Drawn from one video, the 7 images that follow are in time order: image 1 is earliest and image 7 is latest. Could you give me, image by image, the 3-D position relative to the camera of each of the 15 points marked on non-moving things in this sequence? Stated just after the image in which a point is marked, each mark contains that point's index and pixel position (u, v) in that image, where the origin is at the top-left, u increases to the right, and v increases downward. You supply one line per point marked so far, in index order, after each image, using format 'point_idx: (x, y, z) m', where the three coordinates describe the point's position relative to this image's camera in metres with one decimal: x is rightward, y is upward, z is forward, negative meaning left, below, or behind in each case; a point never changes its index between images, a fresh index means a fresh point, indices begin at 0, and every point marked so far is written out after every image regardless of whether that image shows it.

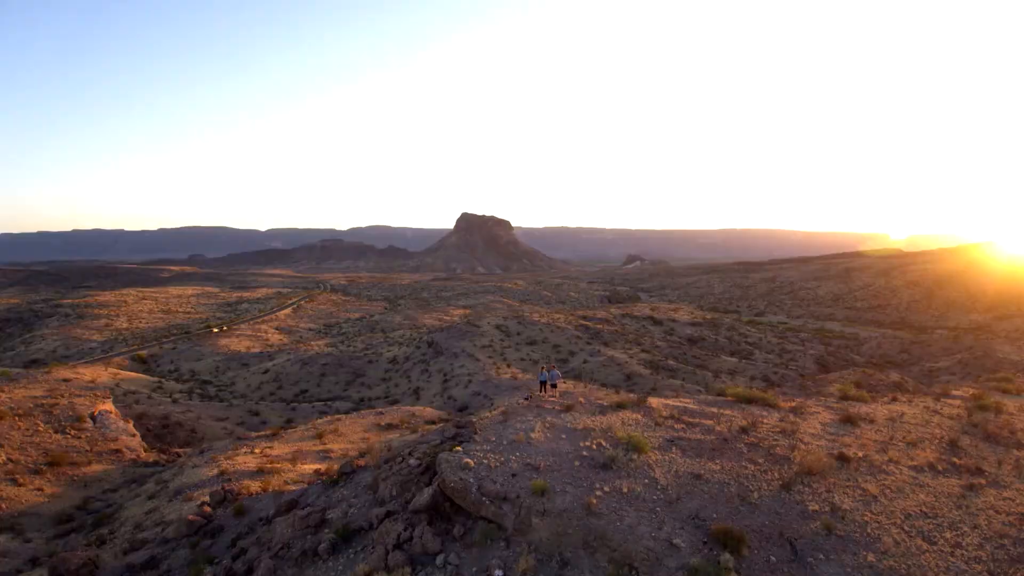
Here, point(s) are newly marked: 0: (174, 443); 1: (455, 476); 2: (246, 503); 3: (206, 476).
0: (-10.7, -4.8, +17.7) m
1: (-0.4, -1.8, +5.4) m
2: (-4.4, -3.6, +9.4) m
3: (-6.8, -4.1, +12.5) m
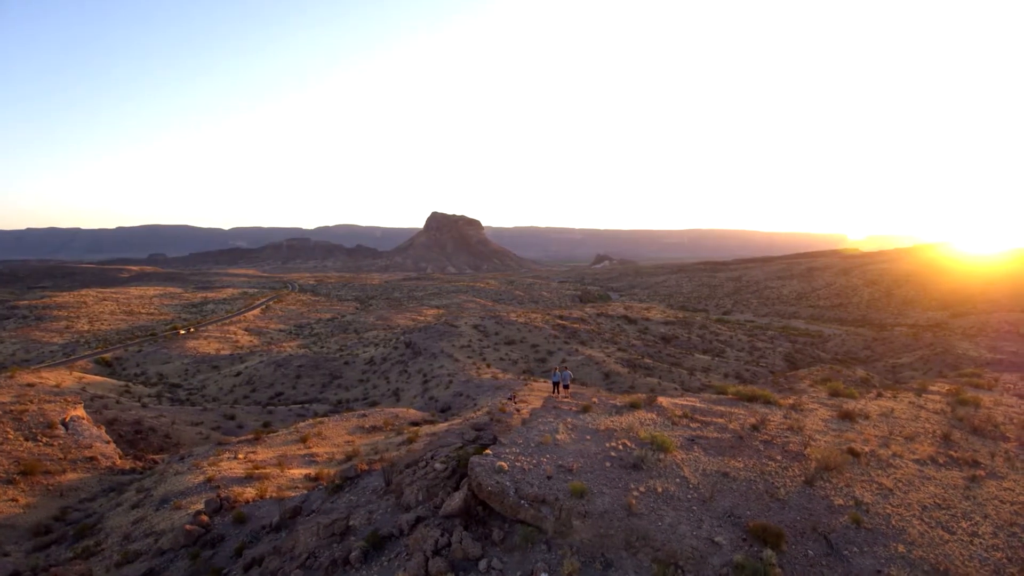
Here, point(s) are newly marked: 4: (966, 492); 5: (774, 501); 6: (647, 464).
0: (-11.1, -4.8, +17.0) m
1: (-0.1, -1.8, +5.4) m
2: (-4.3, -3.6, +9.2) m
3: (-6.8, -4.1, +12.1) m
4: (+4.8, -2.2, +6.0) m
5: (+2.5, -2.0, +5.4) m
6: (+1.5, -1.8, +5.9) m
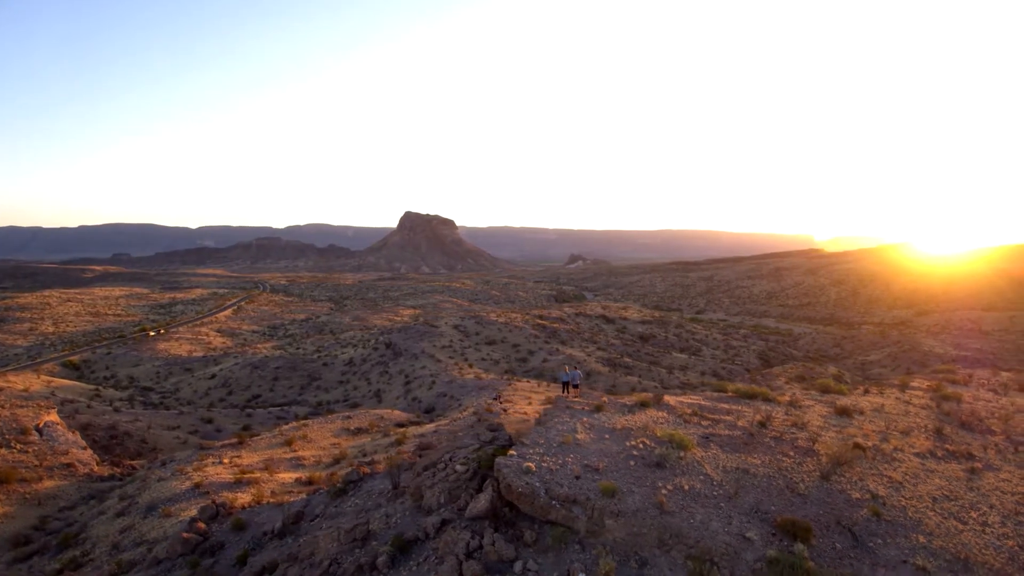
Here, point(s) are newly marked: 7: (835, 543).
0: (-11.4, -4.8, +16.5) m
1: (+0.1, -1.8, +5.4) m
2: (-4.3, -3.6, +9.0) m
3: (-6.9, -4.2, +11.7) m
4: (+5.0, -2.1, +6.2) m
5: (+2.8, -2.0, +5.5) m
6: (+1.7, -1.8, +6.0) m
7: (+2.8, -2.2, +4.9) m
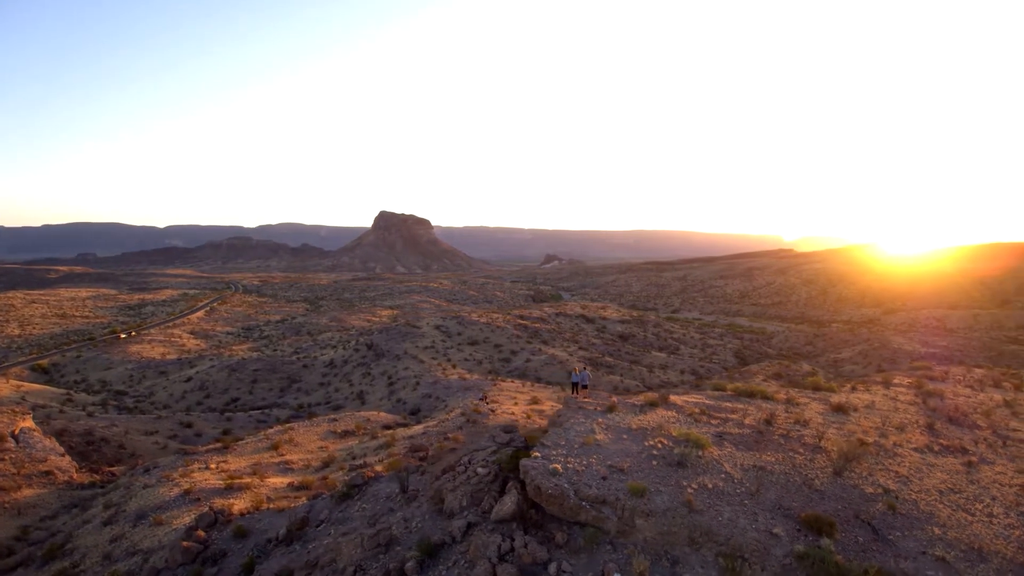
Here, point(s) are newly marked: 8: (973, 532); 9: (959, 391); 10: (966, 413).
0: (-11.6, -4.9, +16.0) m
1: (+0.3, -1.9, +5.4) m
2: (-4.2, -3.7, +8.8) m
3: (-6.9, -4.2, +11.4) m
4: (+5.2, -2.2, +6.5) m
5: (+3.0, -2.0, +5.6) m
6: (+1.9, -1.9, +6.1) m
7: (+3.1, -2.2, +5.0) m
8: (+4.2, -2.3, +5.2) m
9: (+9.8, -2.3, +12.5) m
10: (+8.0, -2.2, +9.9) m
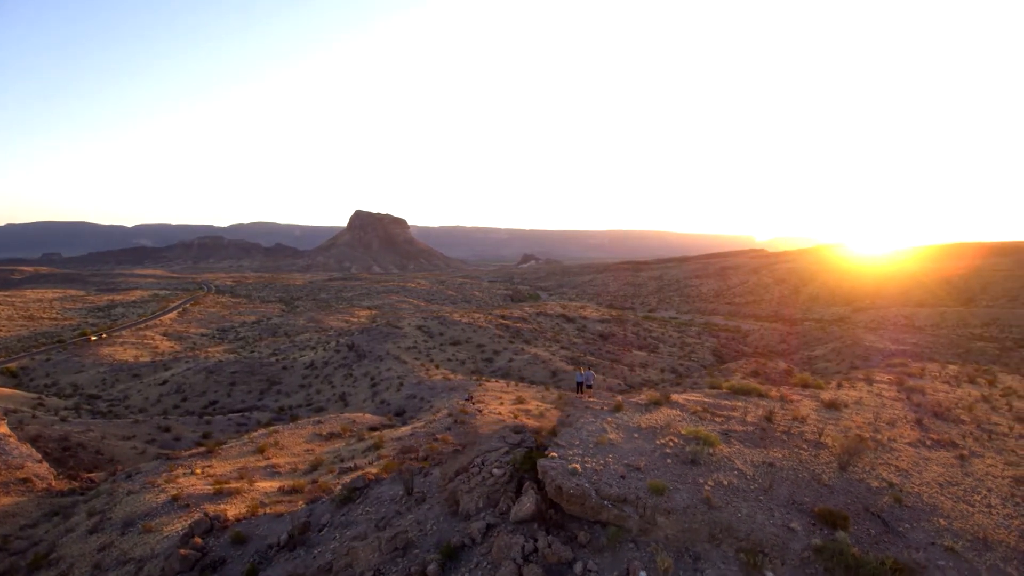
0: (-11.9, -4.9, +15.5) m
1: (+0.5, -1.9, +5.5) m
2: (-4.1, -3.7, +8.7) m
3: (-7.0, -4.2, +11.2) m
4: (+5.3, -2.2, +6.7) m
5: (+3.2, -2.0, +5.8) m
6: (+2.0, -1.9, +6.2) m
7: (+3.3, -2.2, +5.2) m
8: (+4.4, -2.3, +5.4) m
9: (+9.7, -2.2, +12.9) m
10: (+8.0, -2.2, +10.3) m
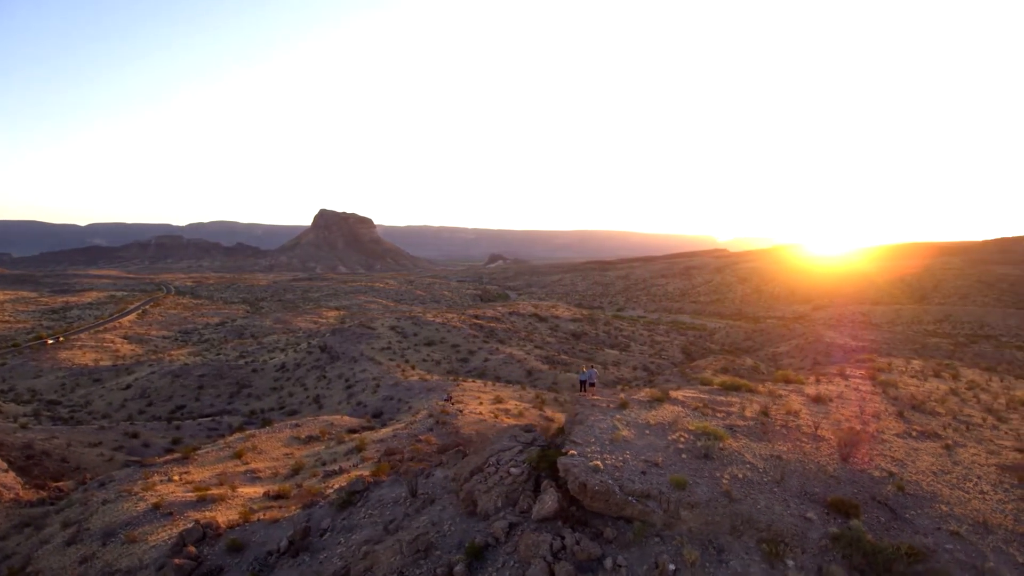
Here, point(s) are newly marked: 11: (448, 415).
0: (-12.2, -4.9, +14.8) m
1: (+0.7, -1.9, +5.5) m
2: (-4.1, -3.7, +8.4) m
3: (-7.1, -4.2, +10.8) m
4: (+5.5, -2.1, +7.1) m
5: (+3.3, -2.0, +6.0) m
6: (+2.2, -1.8, +6.3) m
7: (+3.5, -2.2, +5.4) m
8: (+4.6, -2.2, +5.7) m
9: (+9.4, -2.2, +13.5) m
10: (+7.9, -2.1, +10.8) m
11: (-1.3, -3.0, +13.2) m
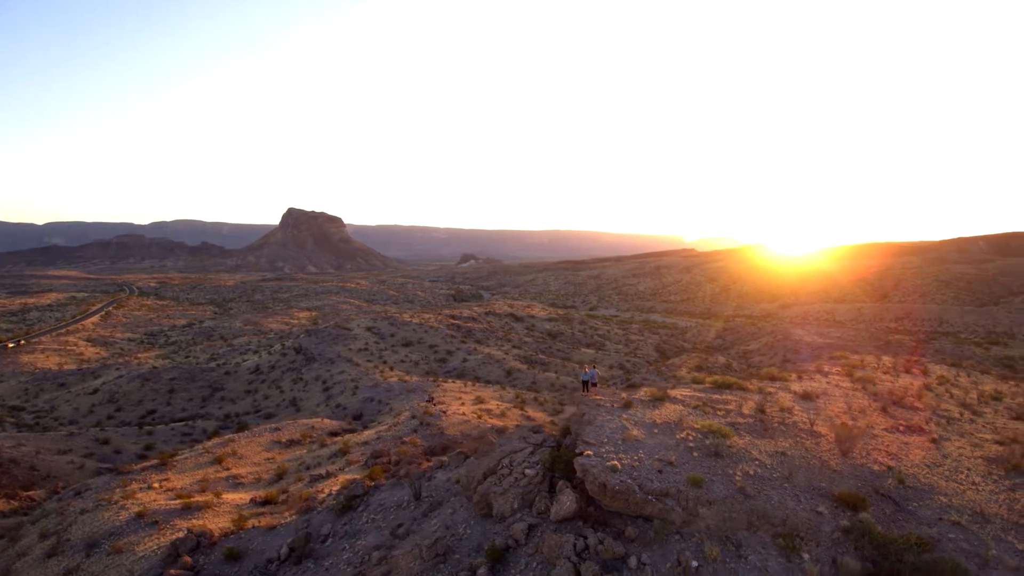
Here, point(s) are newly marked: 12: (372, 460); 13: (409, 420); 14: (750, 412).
0: (-12.5, -5.0, +14.2) m
1: (+0.9, -1.9, +5.6) m
2: (-4.1, -3.7, +8.3) m
3: (-7.2, -4.3, +10.4) m
4: (+5.6, -2.1, +7.4) m
5: (+3.5, -2.0, +6.2) m
6: (+2.3, -1.9, +6.5) m
7: (+3.7, -2.2, +5.6) m
8: (+4.8, -2.2, +6.0) m
9: (+9.2, -2.2, +14.0) m
10: (+7.7, -2.1, +11.2) m
11: (-1.5, -3.0, +13.2) m
12: (-2.6, -3.3, +10.7) m
13: (-2.1, -3.1, +13.3) m
14: (+3.4, -1.8, +8.1) m
